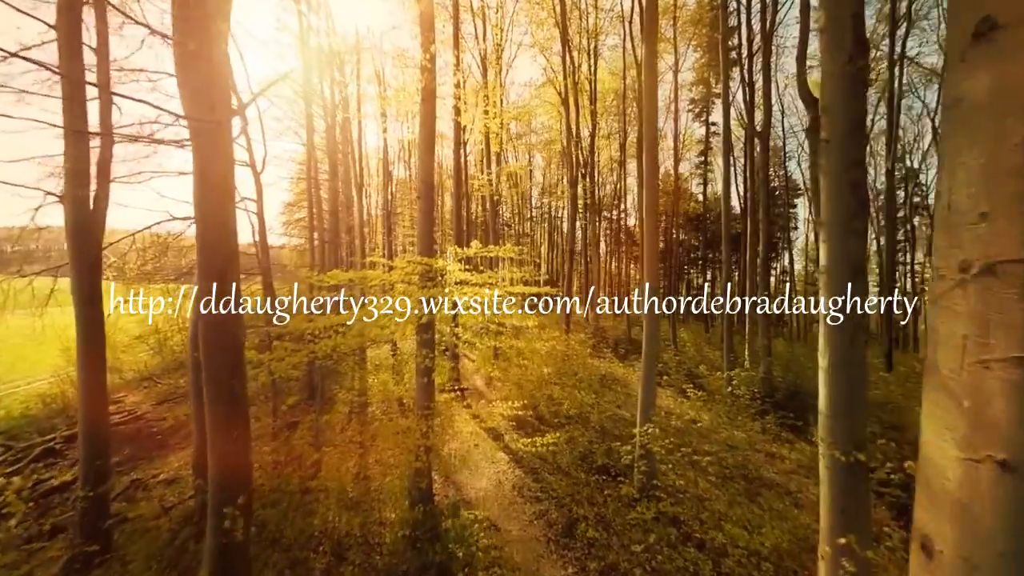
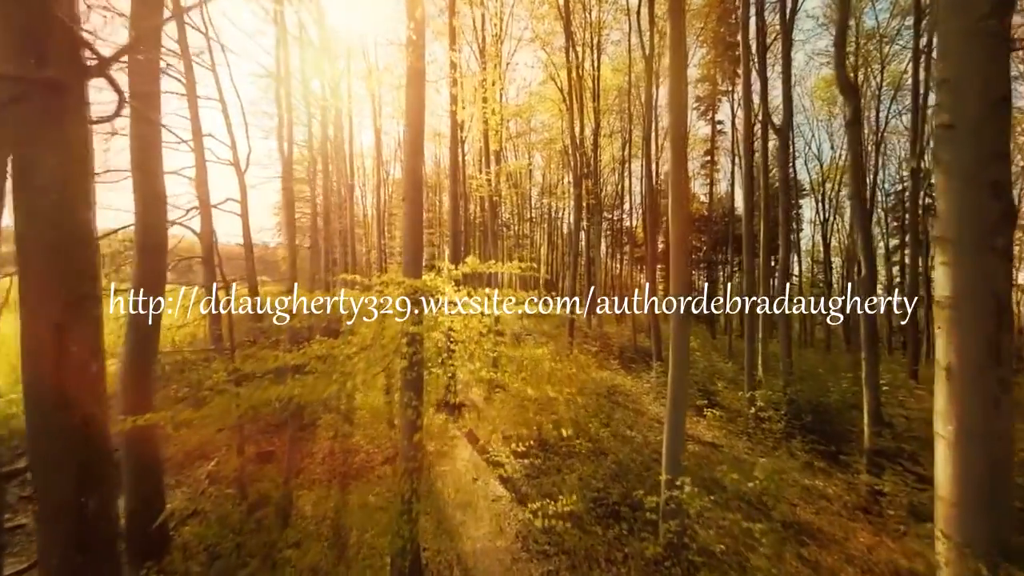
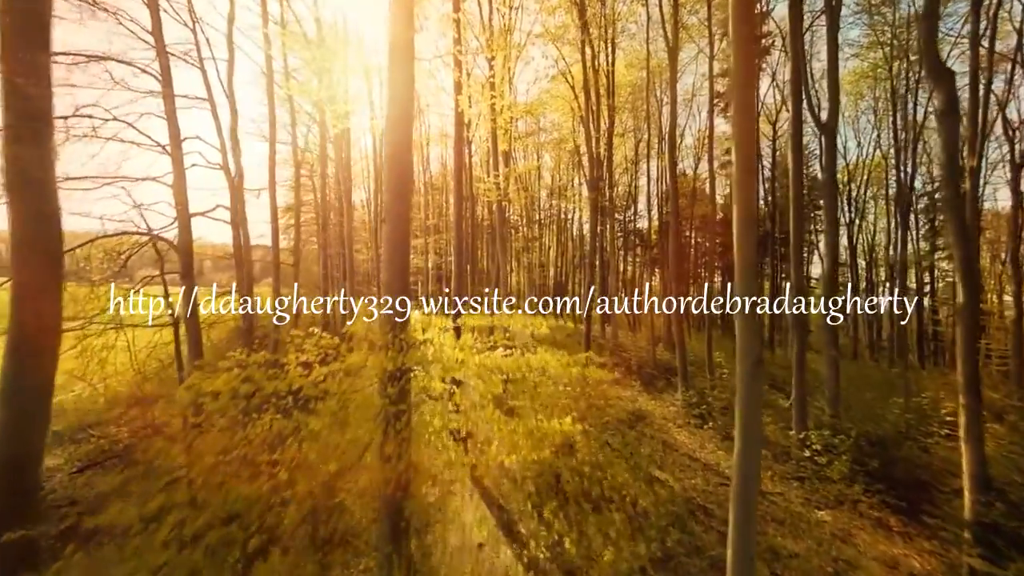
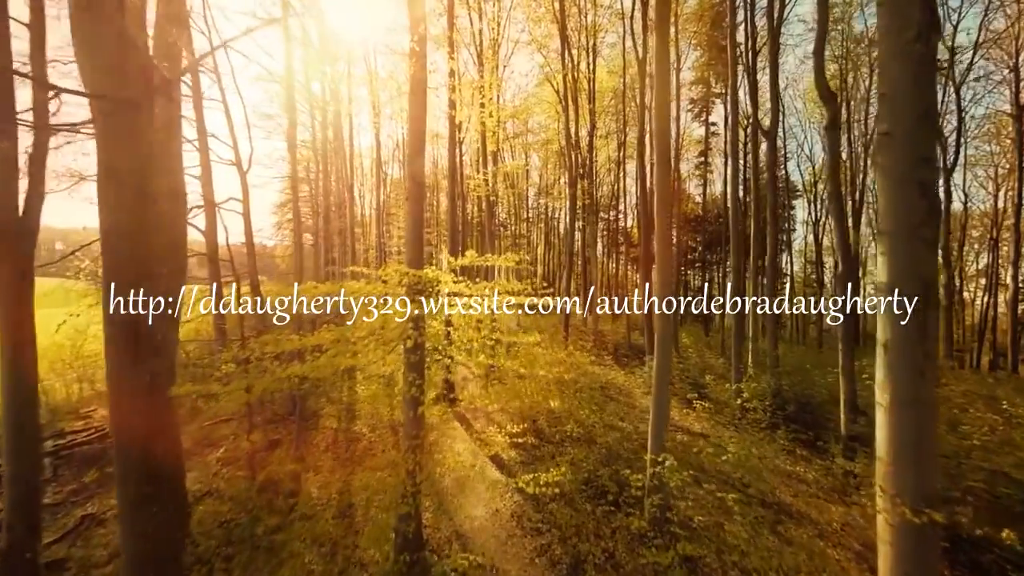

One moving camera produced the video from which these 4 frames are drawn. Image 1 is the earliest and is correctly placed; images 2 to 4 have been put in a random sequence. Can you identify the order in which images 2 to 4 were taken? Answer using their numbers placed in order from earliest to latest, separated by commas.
4, 2, 3
